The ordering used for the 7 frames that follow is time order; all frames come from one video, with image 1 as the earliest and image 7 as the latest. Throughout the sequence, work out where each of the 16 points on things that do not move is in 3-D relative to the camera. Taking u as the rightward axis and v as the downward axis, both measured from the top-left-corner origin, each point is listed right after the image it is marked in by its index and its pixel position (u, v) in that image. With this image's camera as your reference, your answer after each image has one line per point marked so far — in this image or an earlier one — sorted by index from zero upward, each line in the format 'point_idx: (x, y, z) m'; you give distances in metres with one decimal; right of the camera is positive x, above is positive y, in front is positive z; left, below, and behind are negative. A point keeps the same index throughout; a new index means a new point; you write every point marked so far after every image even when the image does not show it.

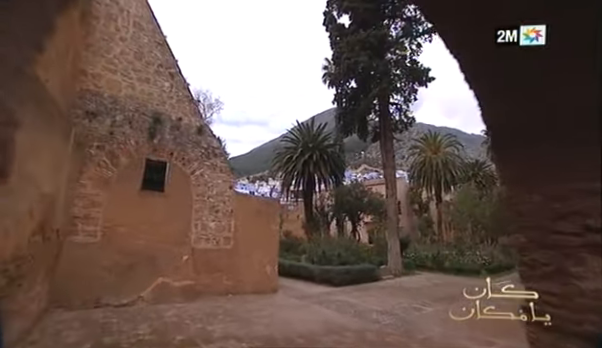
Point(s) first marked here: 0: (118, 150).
0: (-3.3, +0.5, +5.5) m
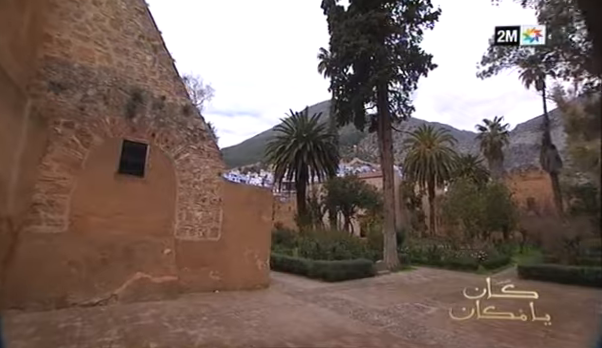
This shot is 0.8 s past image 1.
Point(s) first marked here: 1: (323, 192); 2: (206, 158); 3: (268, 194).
0: (-3.3, +0.7, +4.9) m
1: (+1.3, -1.1, +19.3) m
2: (-1.9, +0.3, +6.1) m
3: (-0.7, -0.4, +6.8) m
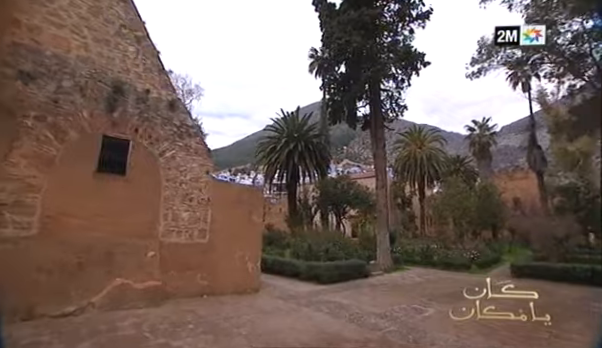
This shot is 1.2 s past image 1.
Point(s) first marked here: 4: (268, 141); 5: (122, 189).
0: (-3.5, +0.7, +4.6) m
1: (+0.8, -1.1, +19.1) m
2: (-2.0, +0.3, +5.8) m
3: (-0.9, -0.4, +6.6) m
4: (-1.8, +1.8, +17.6) m
5: (-2.8, -0.2, +5.0) m
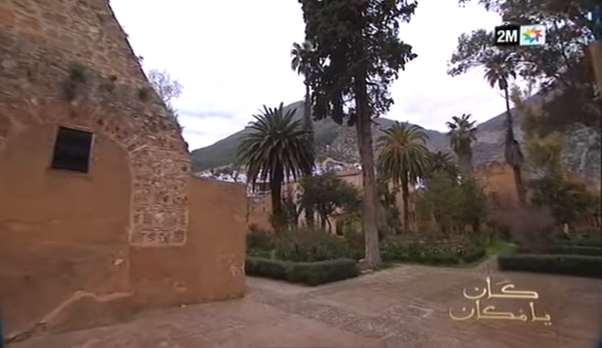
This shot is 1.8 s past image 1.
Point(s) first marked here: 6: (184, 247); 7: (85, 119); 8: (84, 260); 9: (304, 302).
0: (-3.6, +0.8, +4.0) m
1: (-0.1, -1.0, +18.7) m
2: (-2.2, +0.4, +5.2) m
3: (-1.2, -0.3, +6.1) m
4: (-2.7, +1.9, +17.1) m
5: (-3.0, -0.2, +4.4) m
6: (-1.9, -1.2, +5.1) m
7: (-3.1, +0.8, +4.5) m
8: (-2.9, -1.2, +4.3) m
9: (0.0, -2.2, +5.4) m
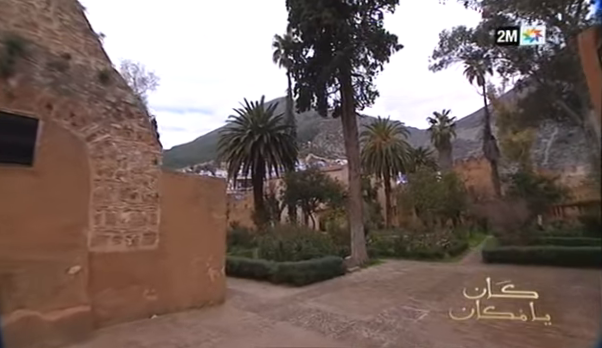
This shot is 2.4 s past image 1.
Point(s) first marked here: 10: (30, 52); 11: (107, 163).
0: (-3.8, +0.8, +3.3) m
1: (-1.1, -0.8, +18.2) m
2: (-2.5, +0.5, +4.7) m
3: (-1.4, -0.2, +5.6) m
4: (-3.7, +2.1, +16.4) m
5: (-3.2, -0.1, +3.8) m
6: (-2.1, -1.1, +4.5) m
7: (-3.3, +0.9, +3.9) m
8: (-3.1, -1.1, +3.7) m
9: (-0.2, -2.1, +5.0) m
10: (-3.4, +1.3, +3.8) m
11: (-2.7, +0.1, +4.3) m
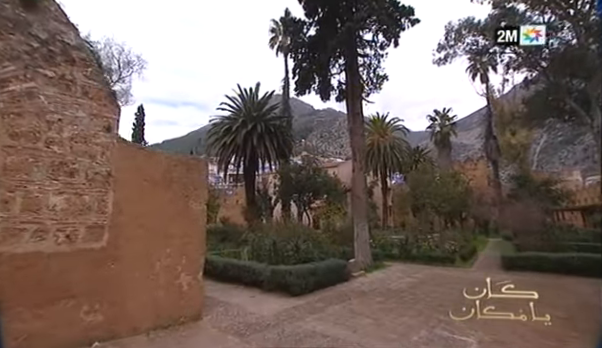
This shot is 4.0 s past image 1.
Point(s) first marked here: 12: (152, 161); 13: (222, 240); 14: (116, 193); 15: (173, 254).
0: (-3.7, +1.2, +2.1) m
1: (-1.4, -0.4, +17.0) m
2: (-2.4, +0.8, +3.4) m
3: (-1.4, +0.1, +4.4) m
4: (-3.8, +2.6, +15.2) m
5: (-3.1, +0.2, +2.5) m
6: (-2.0, -0.8, +3.3) m
7: (-3.2, +1.2, +2.6) m
8: (-3.0, -0.8, +2.5) m
9: (-0.2, -1.8, +3.8) m
10: (-3.3, +1.7, +2.6) m
11: (-2.6, +0.5, +3.1) m
12: (-1.9, +0.1, +3.9) m
13: (-3.1, -2.6, +12.5) m
14: (-2.1, -0.2, +3.6) m
15: (-1.6, -1.0, +4.0) m
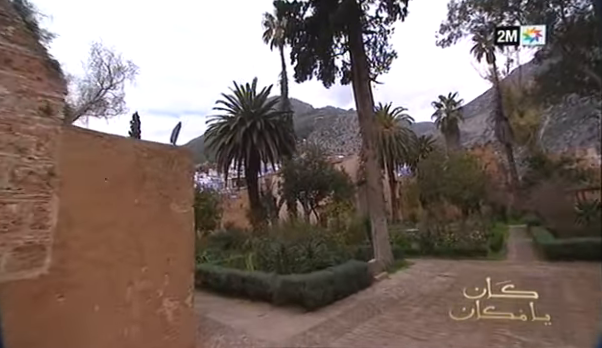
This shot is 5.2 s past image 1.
0: (-3.7, +1.1, +1.2) m
1: (-1.1, -0.3, +16.1) m
2: (-2.3, +0.8, +2.5) m
3: (-1.3, +0.1, +3.5) m
4: (-3.7, +2.5, +14.3) m
5: (-3.0, +0.1, +1.6) m
6: (-1.9, -0.8, +2.4) m
7: (-3.2, +1.1, +1.7) m
8: (-2.9, -0.9, +1.6) m
9: (0.0, -1.7, +2.9) m
10: (-3.3, +1.6, +1.7) m
11: (-2.5, +0.4, +2.2) m
12: (-1.8, +0.2, +3.0) m
13: (-2.7, -2.7, +11.6) m
14: (-2.0, -0.2, +2.7) m
15: (-1.4, -1.0, +3.1) m
